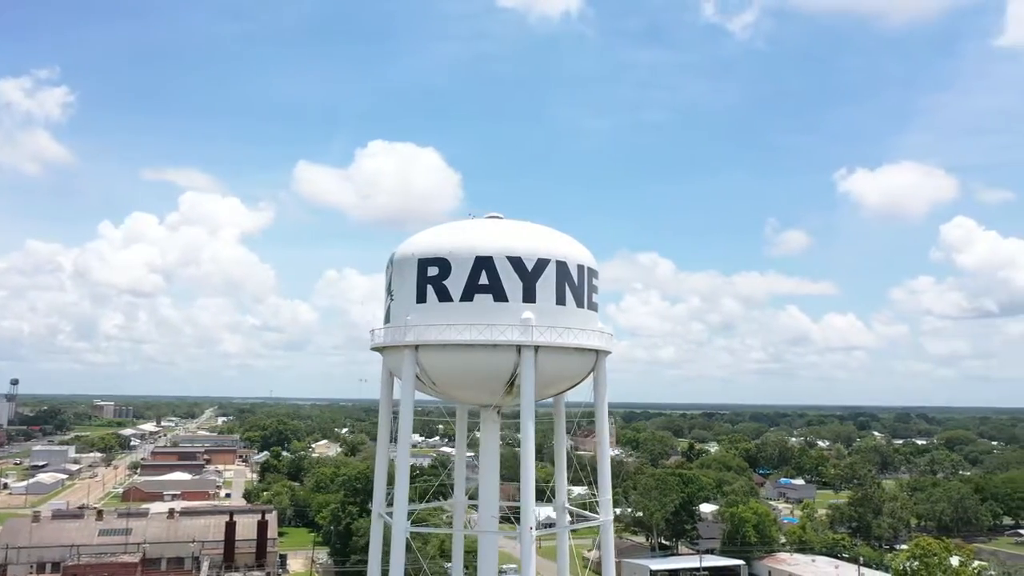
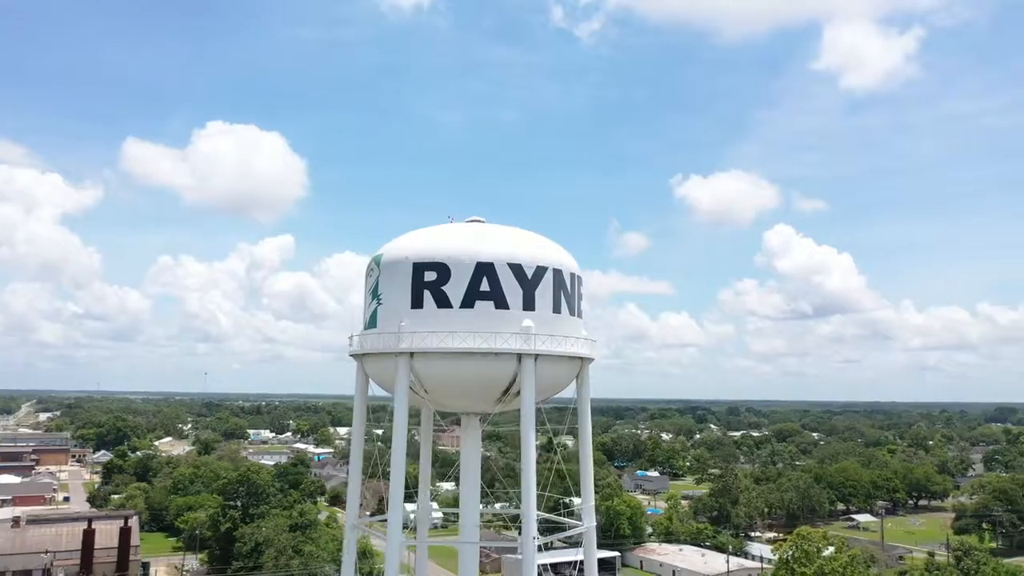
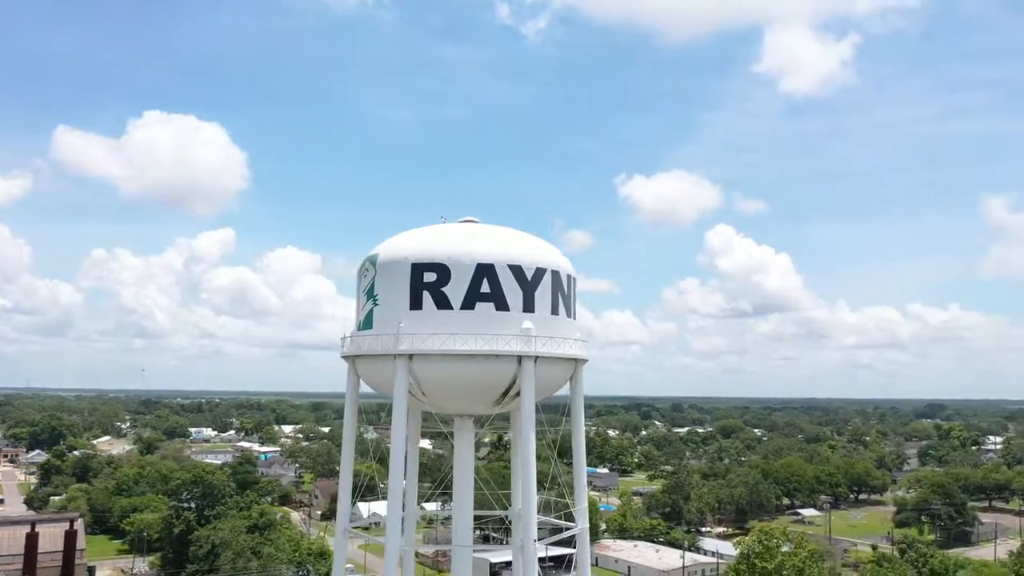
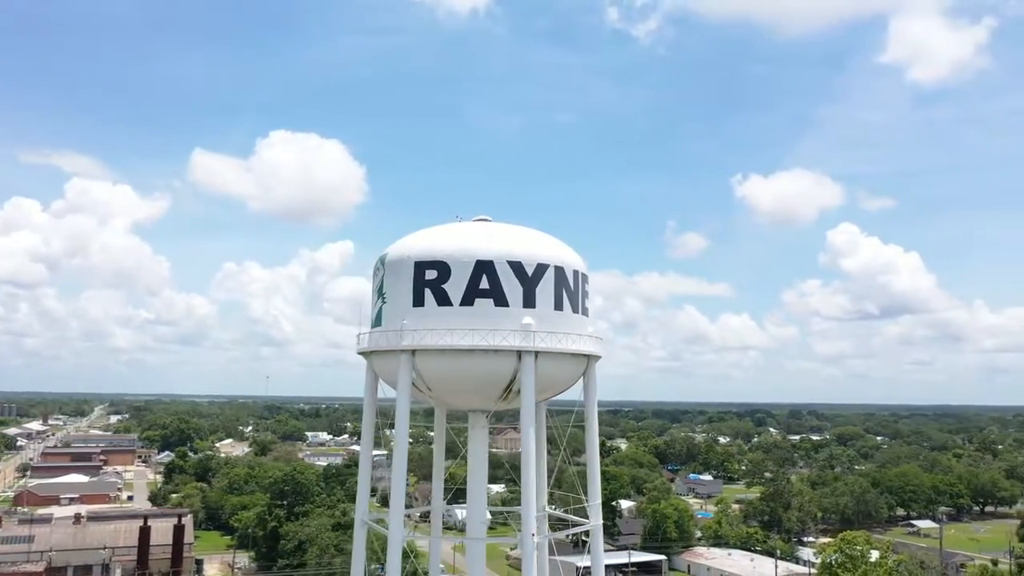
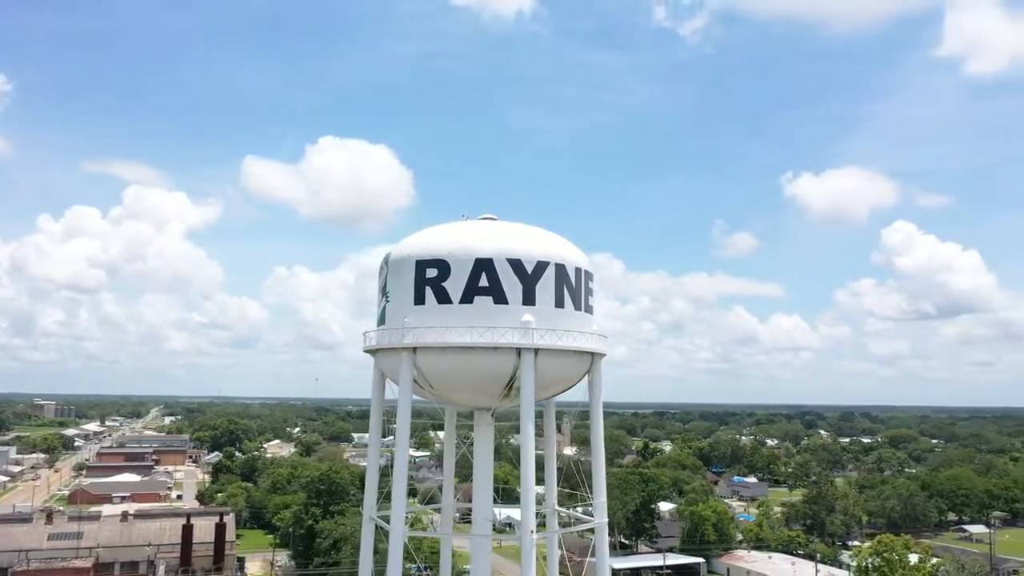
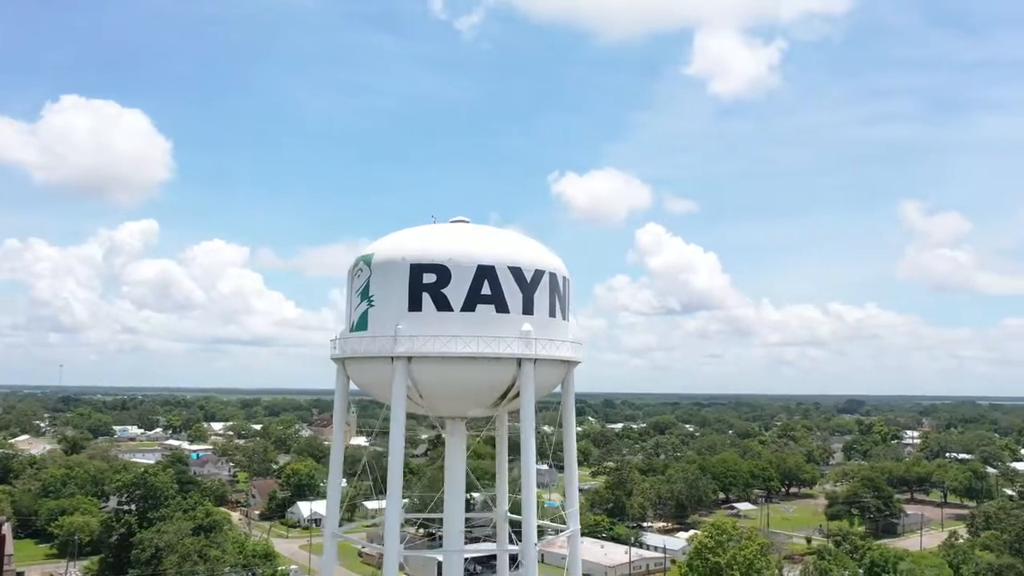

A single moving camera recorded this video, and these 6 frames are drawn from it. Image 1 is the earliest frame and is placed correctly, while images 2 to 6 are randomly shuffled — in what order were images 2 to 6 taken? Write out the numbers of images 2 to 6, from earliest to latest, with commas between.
5, 4, 2, 3, 6
